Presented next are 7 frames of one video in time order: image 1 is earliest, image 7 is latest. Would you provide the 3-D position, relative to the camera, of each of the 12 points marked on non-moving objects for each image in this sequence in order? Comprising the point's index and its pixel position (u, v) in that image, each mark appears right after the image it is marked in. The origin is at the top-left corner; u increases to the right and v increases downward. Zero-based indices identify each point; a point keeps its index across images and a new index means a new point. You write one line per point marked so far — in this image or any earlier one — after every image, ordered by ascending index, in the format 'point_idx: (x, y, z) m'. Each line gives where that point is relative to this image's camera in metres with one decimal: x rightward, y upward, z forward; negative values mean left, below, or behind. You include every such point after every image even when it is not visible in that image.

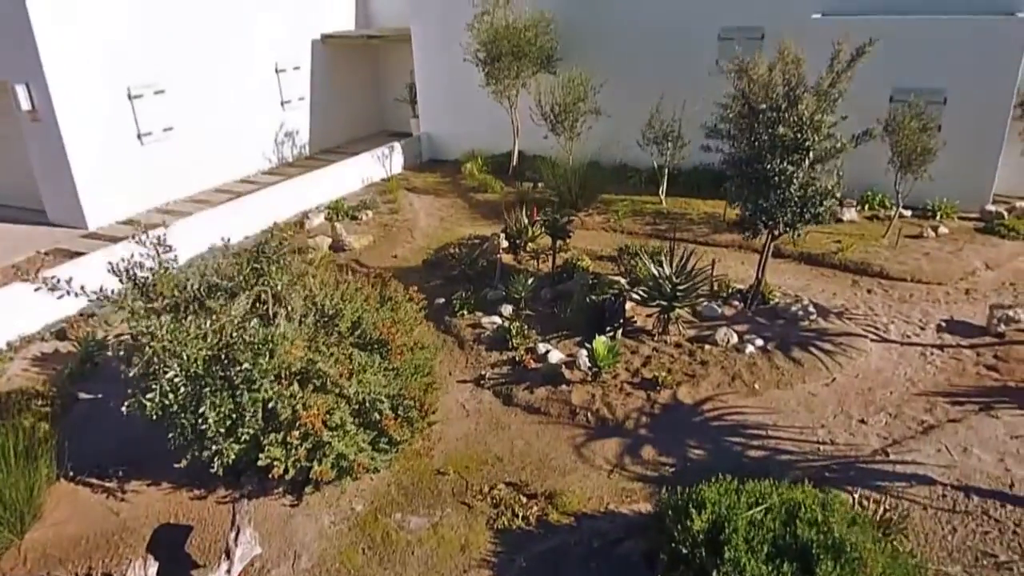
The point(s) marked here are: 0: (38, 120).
0: (-7.1, +2.5, +13.0) m
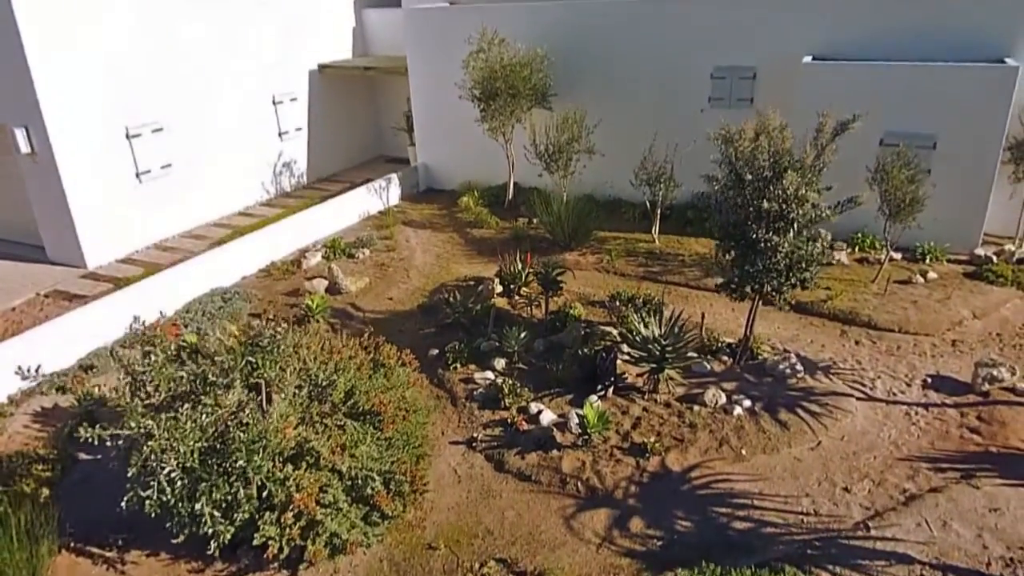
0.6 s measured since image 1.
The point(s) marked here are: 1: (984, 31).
0: (-7.1, +1.9, +13.1) m
1: (+6.7, +3.7, +12.4) m
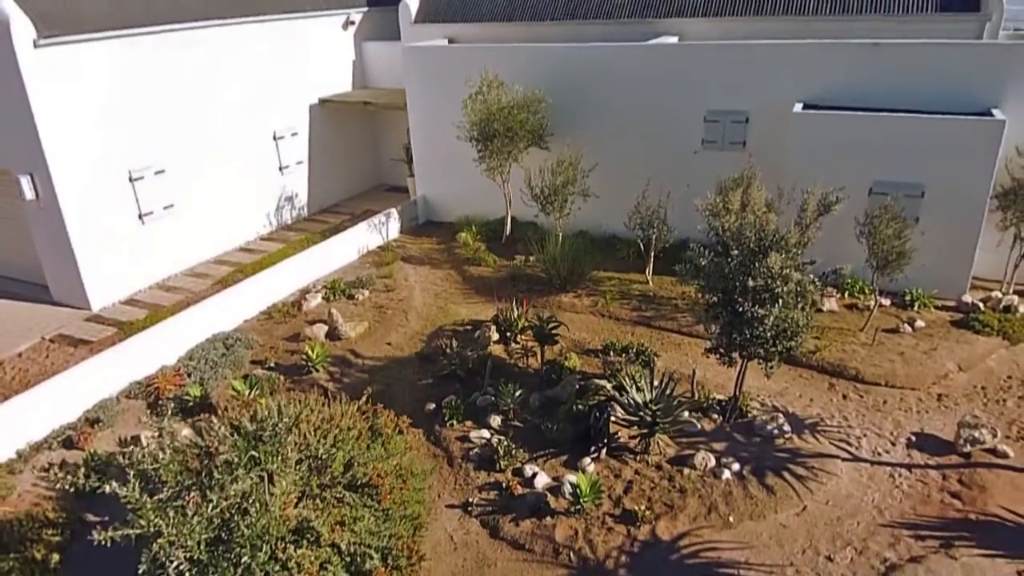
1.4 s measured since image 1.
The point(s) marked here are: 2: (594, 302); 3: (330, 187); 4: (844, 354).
0: (-7.2, +1.2, +13.3) m
1: (+6.7, +3.0, +12.7) m
2: (+1.3, -0.2, +13.4) m
3: (-4.2, +2.3, +19.8) m
4: (+4.3, -0.9, +11.3) m
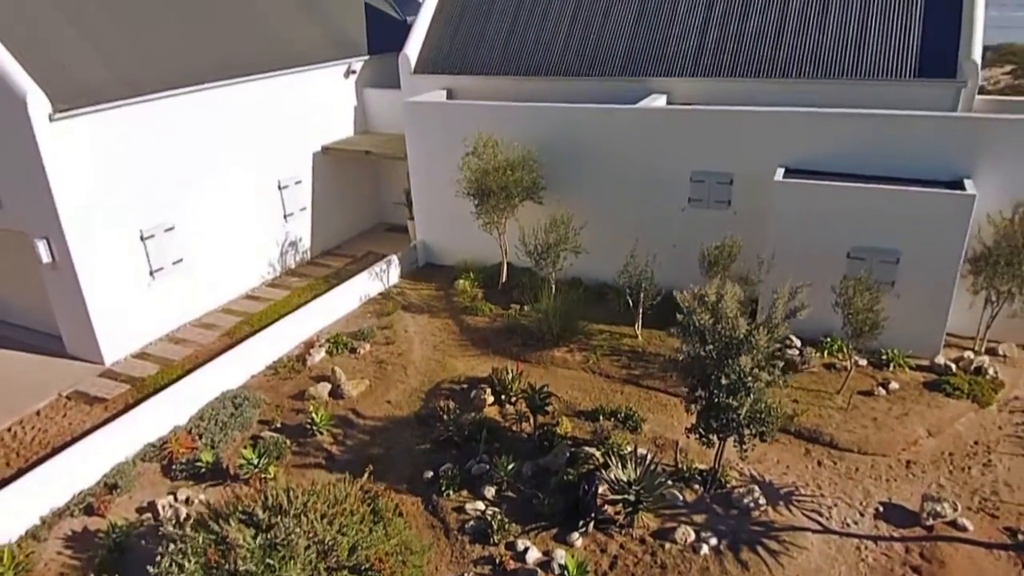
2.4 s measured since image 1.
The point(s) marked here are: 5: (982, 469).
0: (-7.3, +0.3, +14.0) m
1: (+6.6, +2.0, +13.3) m
2: (+1.2, -1.1, +14.1) m
3: (-4.2, +1.4, +20.5) m
4: (+4.2, -1.8, +11.9) m
5: (+5.9, -2.3, +10.9) m
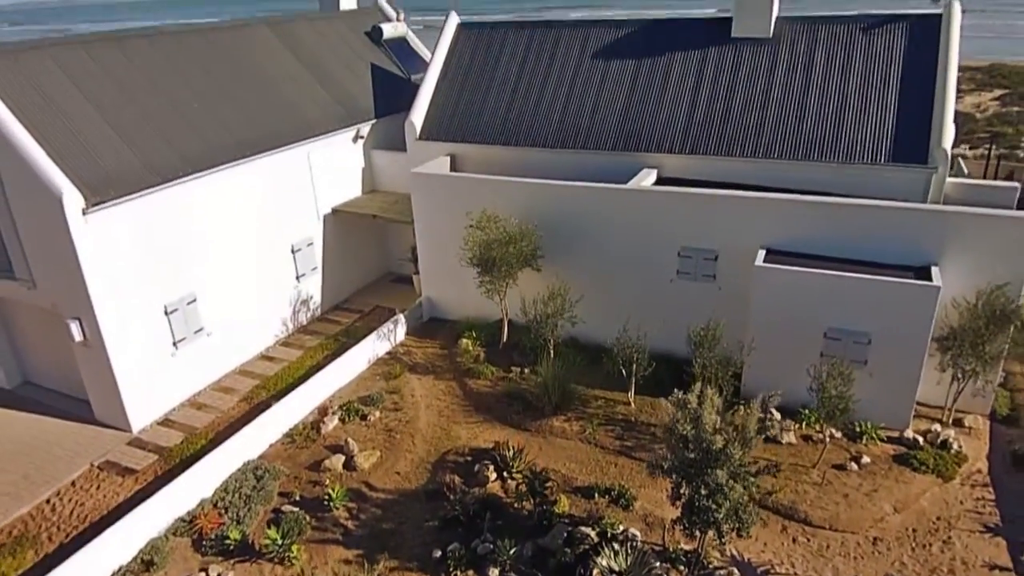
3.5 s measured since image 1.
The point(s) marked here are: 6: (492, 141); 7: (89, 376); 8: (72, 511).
0: (-7.3, -1.0, +15.0) m
1: (+6.6, +0.8, +14.4) m
2: (+1.2, -2.4, +15.1) m
3: (-4.2, +0.1, +21.5) m
4: (+4.2, -3.1, +13.0) m
5: (+5.9, -3.6, +12.0) m
6: (-0.4, +3.3, +19.7) m
7: (-7.6, -1.6, +15.5) m
8: (-6.8, -3.4, +13.4) m
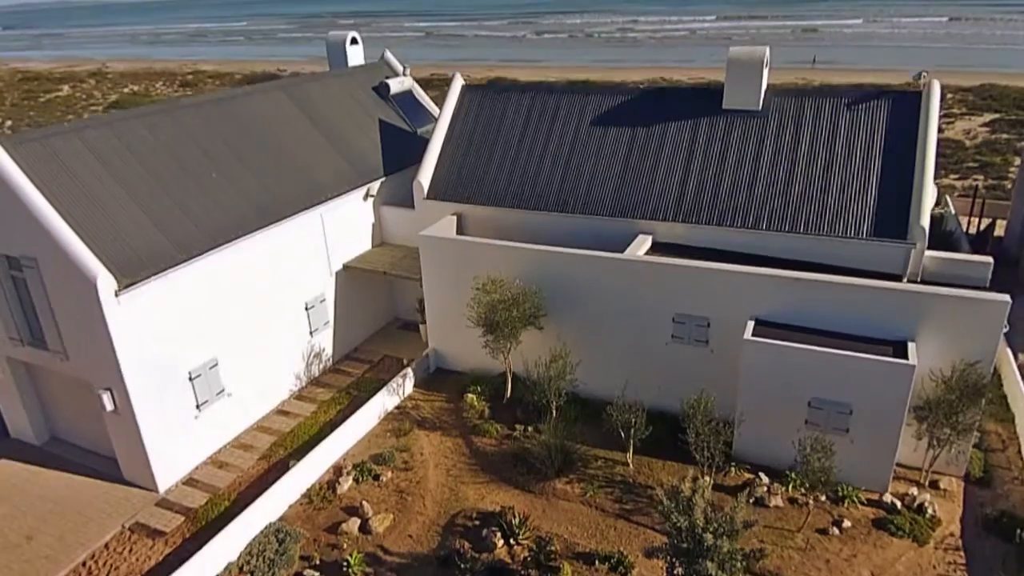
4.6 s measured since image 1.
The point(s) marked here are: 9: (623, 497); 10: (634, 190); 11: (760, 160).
0: (-7.2, -2.3, +16.0) m
1: (+6.7, -0.5, +15.4) m
2: (+1.3, -3.7, +16.1) m
3: (-4.2, -1.2, +22.5) m
4: (+4.3, -4.4, +14.0) m
5: (+6.0, -4.9, +13.0) m
6: (-0.4, +2.0, +20.7) m
7: (-7.5, -2.9, +16.5) m
8: (-6.7, -4.7, +14.4) m
9: (+2.0, -3.8, +15.9) m
10: (+2.7, +2.2, +19.6) m
11: (+5.3, +2.8, +18.8) m
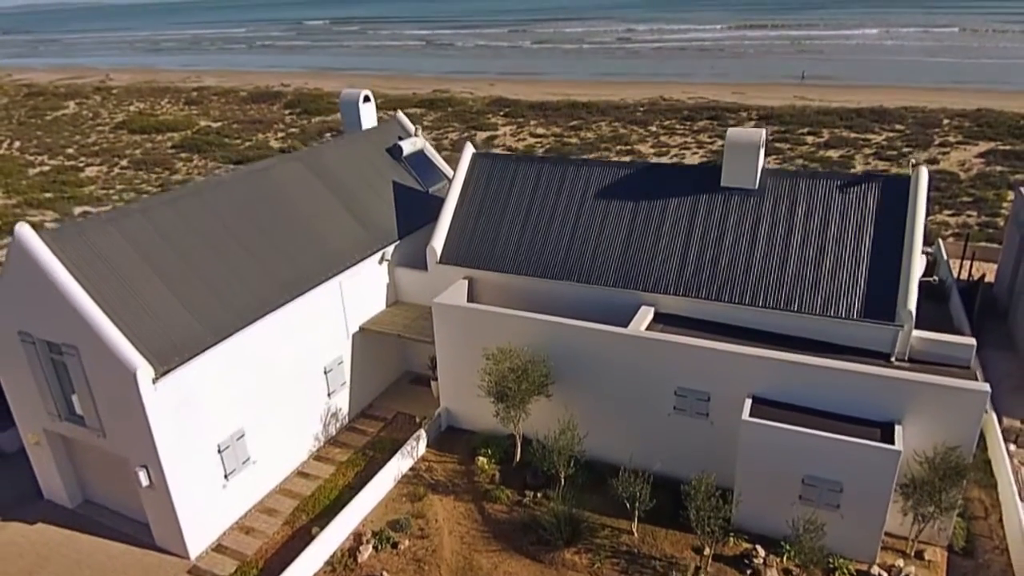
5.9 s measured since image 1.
0: (-7.0, -3.9, +17.0) m
1: (+6.9, -2.1, +16.4) m
2: (+1.5, -5.3, +17.2) m
3: (-4.0, -2.9, +23.5) m
4: (+4.6, -6.0, +15.0) m
5: (+6.2, -6.5, +14.0) m
6: (-0.1, +0.4, +21.7) m
7: (-7.3, -4.5, +17.5) m
8: (-6.5, -6.3, +15.4) m
9: (+2.2, -5.4, +16.9) m
10: (+3.0, +0.6, +20.6) m
11: (+5.6, +1.2, +19.8) m
